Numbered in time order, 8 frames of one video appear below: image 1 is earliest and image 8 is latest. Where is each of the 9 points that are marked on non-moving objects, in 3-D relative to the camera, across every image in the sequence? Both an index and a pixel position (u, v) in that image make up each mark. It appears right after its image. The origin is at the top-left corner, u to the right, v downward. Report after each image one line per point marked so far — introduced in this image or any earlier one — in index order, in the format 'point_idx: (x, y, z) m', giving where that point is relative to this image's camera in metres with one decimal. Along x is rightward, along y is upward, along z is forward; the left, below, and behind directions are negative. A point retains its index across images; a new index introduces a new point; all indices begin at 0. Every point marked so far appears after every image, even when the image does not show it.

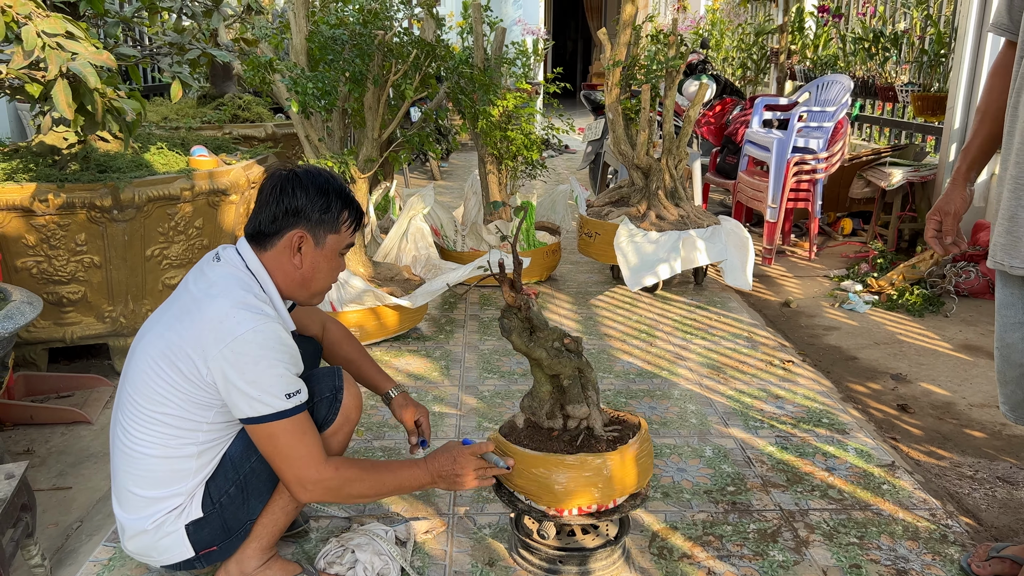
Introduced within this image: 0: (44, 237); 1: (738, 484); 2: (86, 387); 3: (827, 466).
0: (-1.7, +0.2, +3.0) m
1: (+0.7, -0.6, +2.5) m
2: (-1.6, -0.4, +3.1) m
3: (+1.0, -0.6, +2.6) m
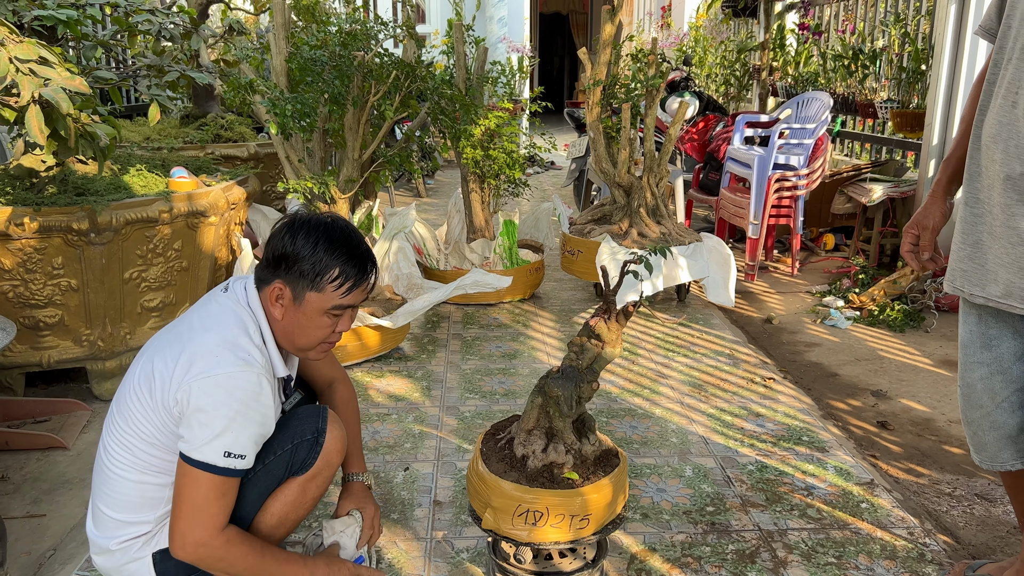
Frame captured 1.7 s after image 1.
0: (-1.8, +0.1, +3.0) m
1: (+0.6, -0.7, +2.5) m
2: (-1.7, -0.5, +3.1) m
3: (+0.9, -0.6, +2.6) m
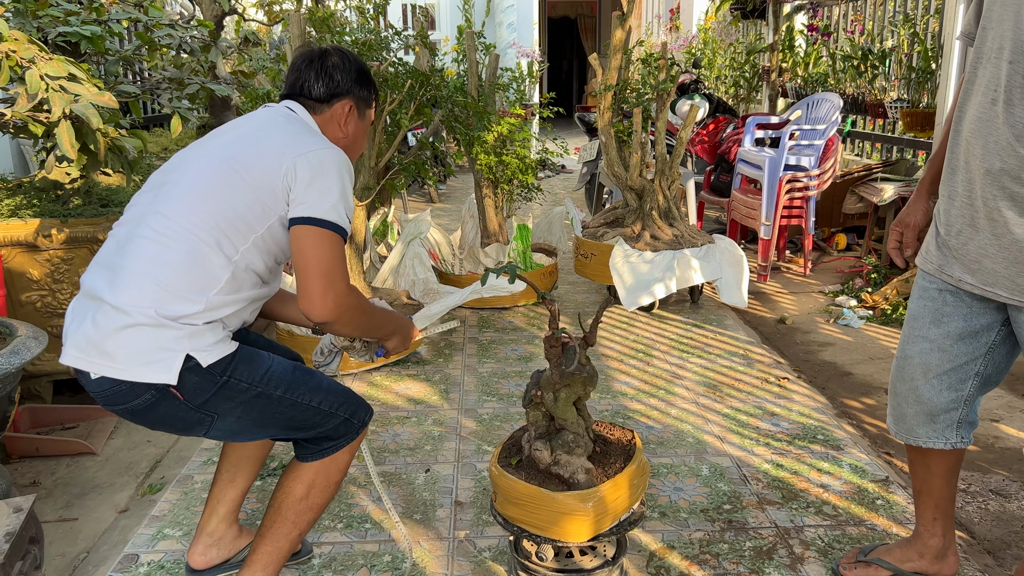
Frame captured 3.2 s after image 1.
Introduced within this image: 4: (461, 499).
0: (-1.8, +0.1, +3.0) m
1: (+0.7, -0.7, +2.5) m
2: (-1.6, -0.5, +3.2) m
3: (+1.0, -0.6, +2.6) m
4: (-0.2, -0.7, +2.6) m
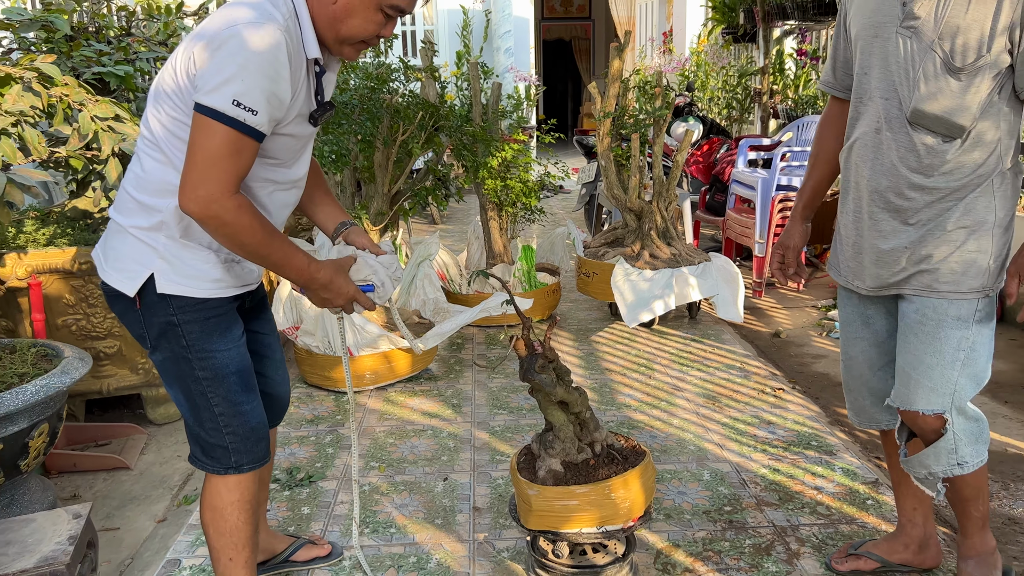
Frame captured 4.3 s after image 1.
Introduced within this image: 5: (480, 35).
0: (-1.7, 0.0, +3.2) m
1: (+0.7, -0.7, +2.7) m
2: (-1.6, -0.6, +3.3) m
3: (+1.0, -0.7, +2.8) m
4: (-0.1, -0.7, +2.7) m
5: (-0.4, +3.4, +10.7) m
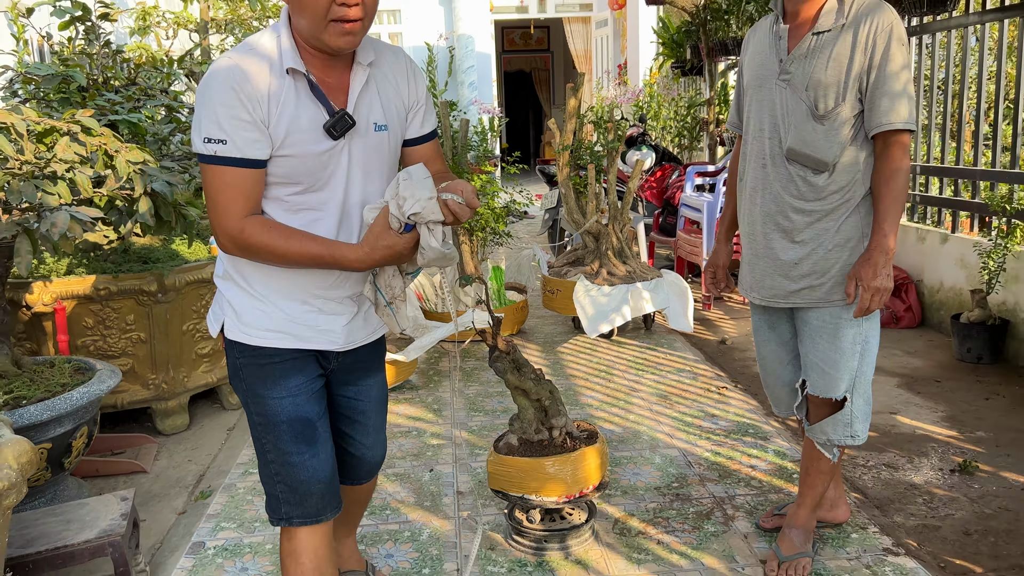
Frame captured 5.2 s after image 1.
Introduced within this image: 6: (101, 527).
0: (-1.8, -0.1, +3.6) m
1: (+0.7, -0.7, +3.1) m
2: (-1.7, -0.7, +3.7) m
3: (+1.0, -0.7, +3.3) m
4: (-0.2, -0.8, +3.1) m
5: (-1.0, +3.0, +11.3) m
6: (-1.2, -0.7, +2.4) m
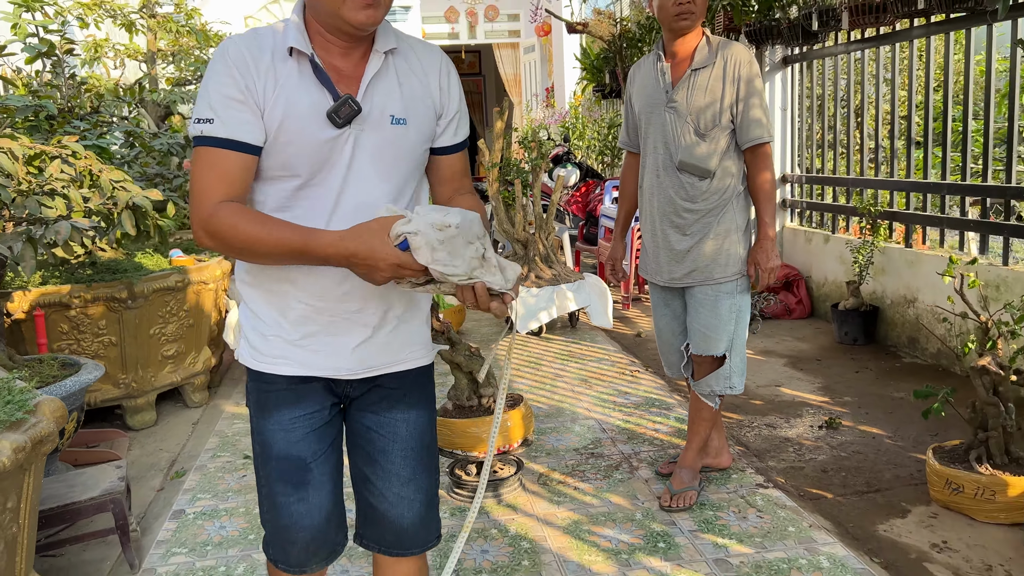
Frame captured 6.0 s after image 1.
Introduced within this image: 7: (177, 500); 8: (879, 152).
0: (-2.2, -0.2, +4.0) m
1: (+0.4, -0.7, +3.7) m
2: (-2.0, -0.8, +4.1) m
3: (+0.7, -0.7, +3.8) m
4: (-0.5, -0.8, +3.6) m
5: (-1.9, +2.8, +11.8) m
6: (-1.4, -0.7, +2.8) m
7: (-1.4, -0.9, +3.3) m
8: (+2.4, +0.9, +5.2) m
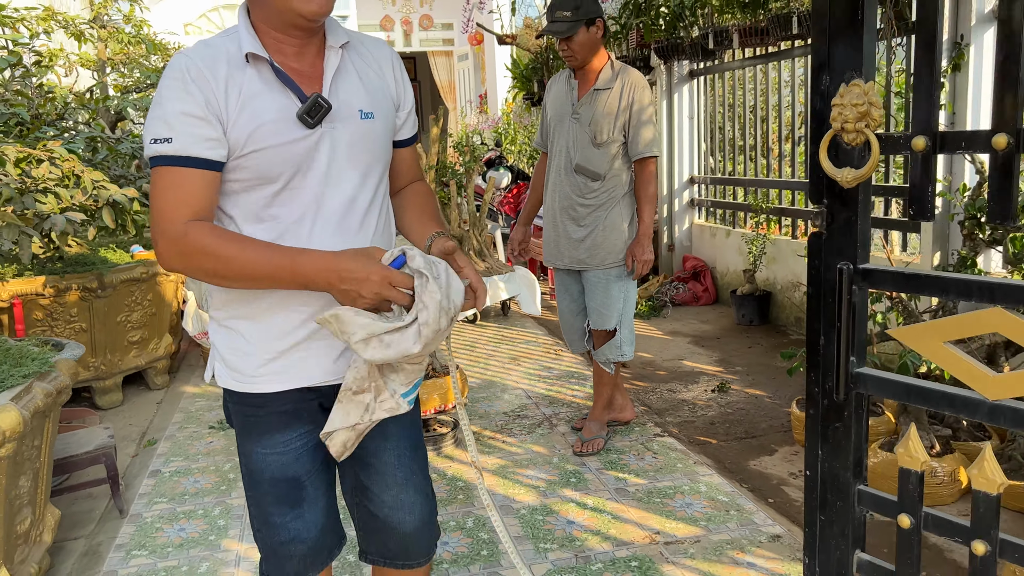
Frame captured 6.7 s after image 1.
0: (-2.5, -0.1, +4.4) m
1: (+0.1, -0.6, +4.3) m
2: (-2.4, -0.7, +4.4) m
3: (+0.3, -0.6, +4.4) m
4: (-0.8, -0.7, +4.1) m
5: (-2.9, +2.8, +12.2) m
6: (-1.7, -0.6, +3.2) m
7: (-1.7, -0.8, +3.8) m
8: (+1.9, +1.0, +5.9) m
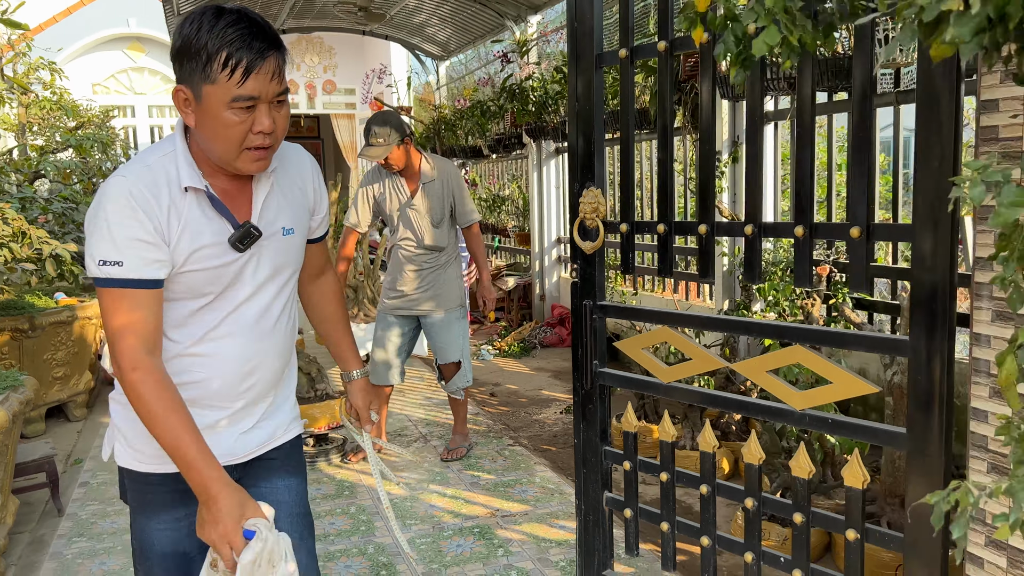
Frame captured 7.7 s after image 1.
0: (-3.2, -0.4, +5.0) m
1: (-0.7, -0.9, +5.1) m
2: (-3.1, -1.0, +5.0) m
3: (-0.4, -0.9, +5.3) m
4: (-1.5, -0.9, +4.9) m
5: (-4.6, +2.1, +12.8) m
6: (-2.3, -0.8, +3.9) m
7: (-2.4, -1.0, +4.4) m
8: (+0.9, +0.6, +7.1) m
